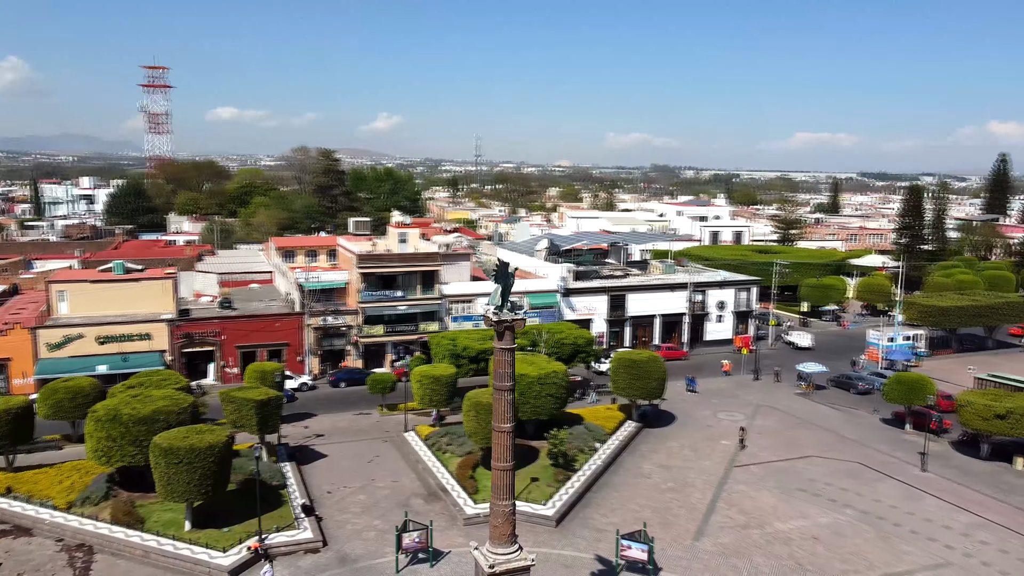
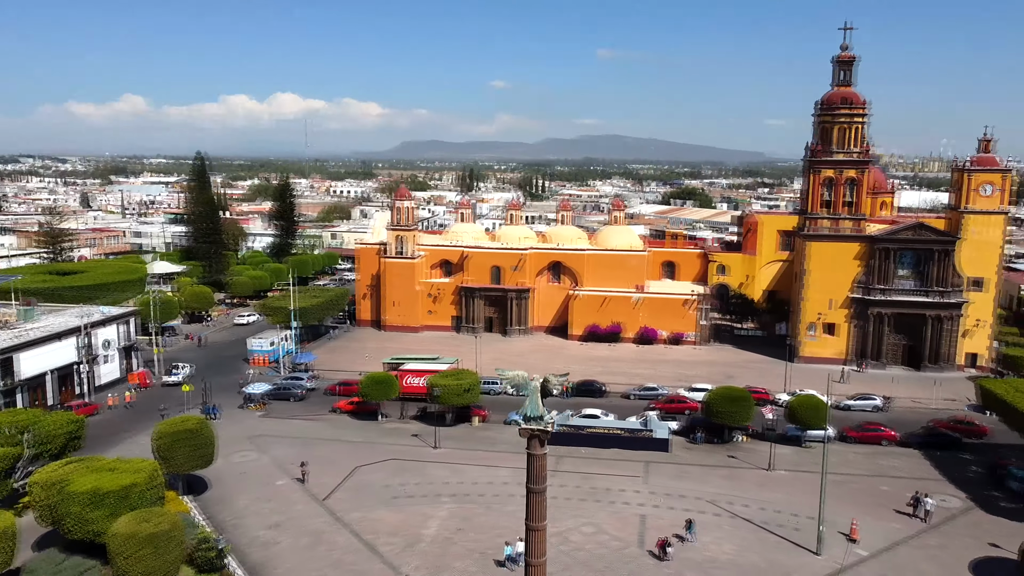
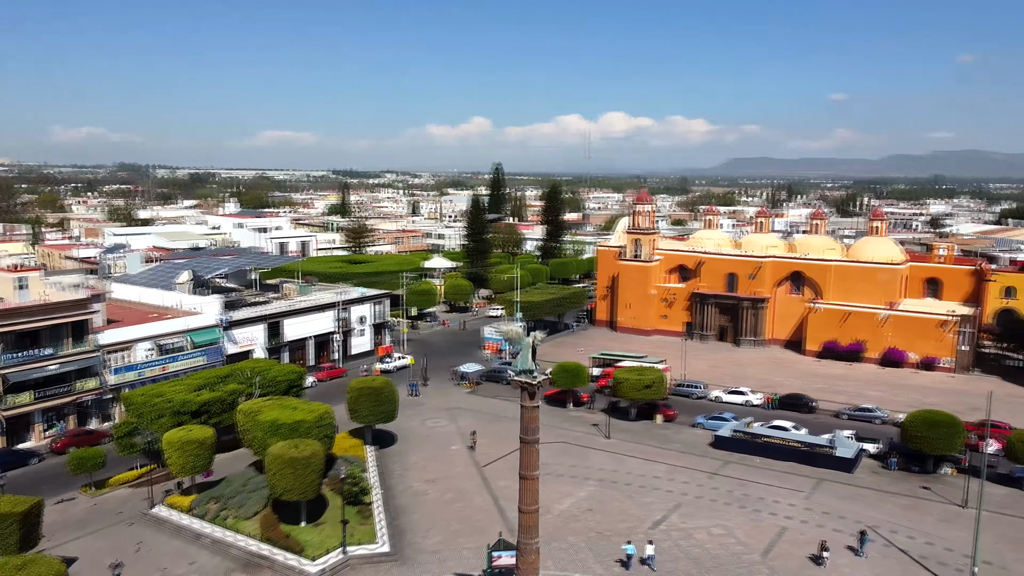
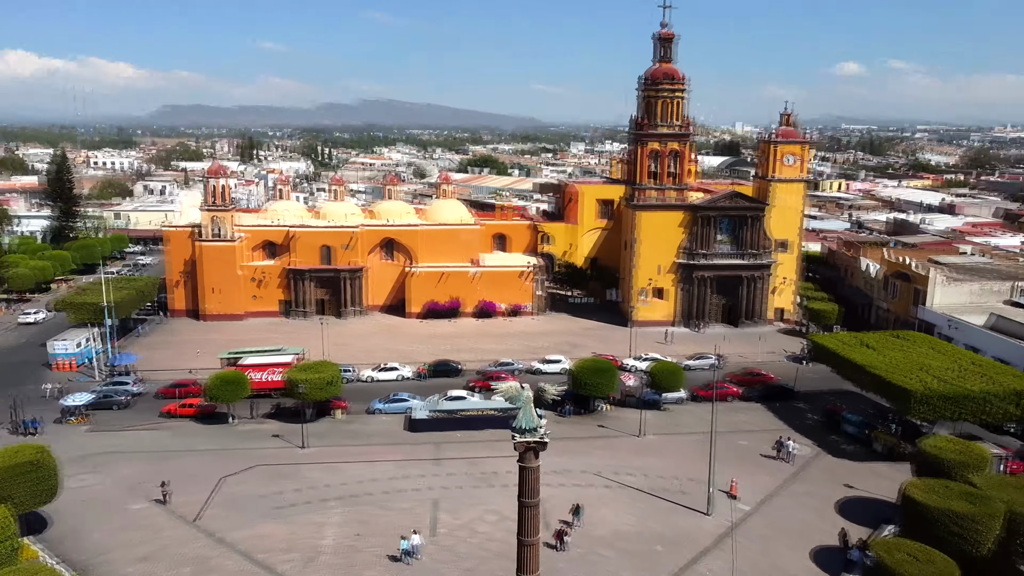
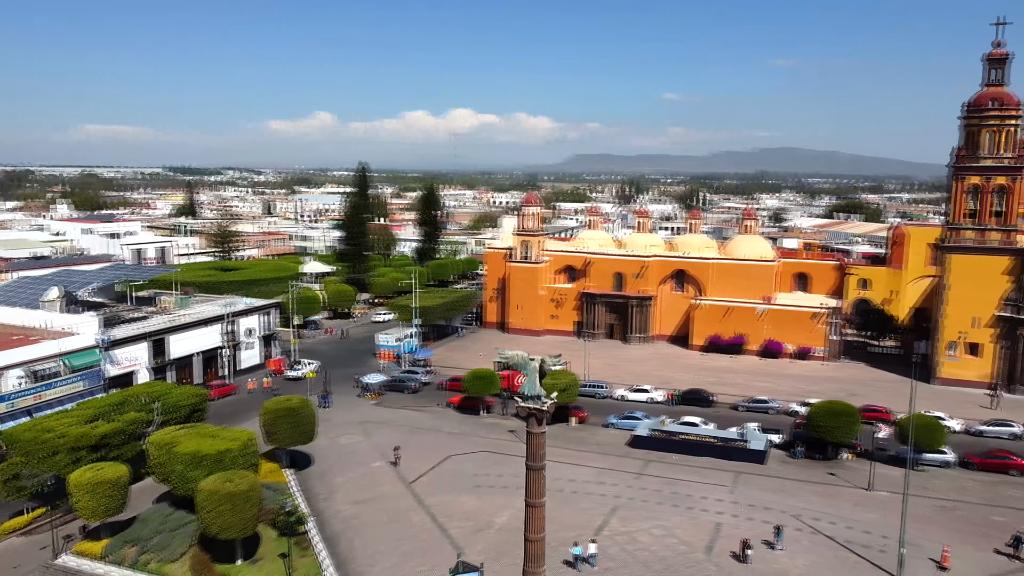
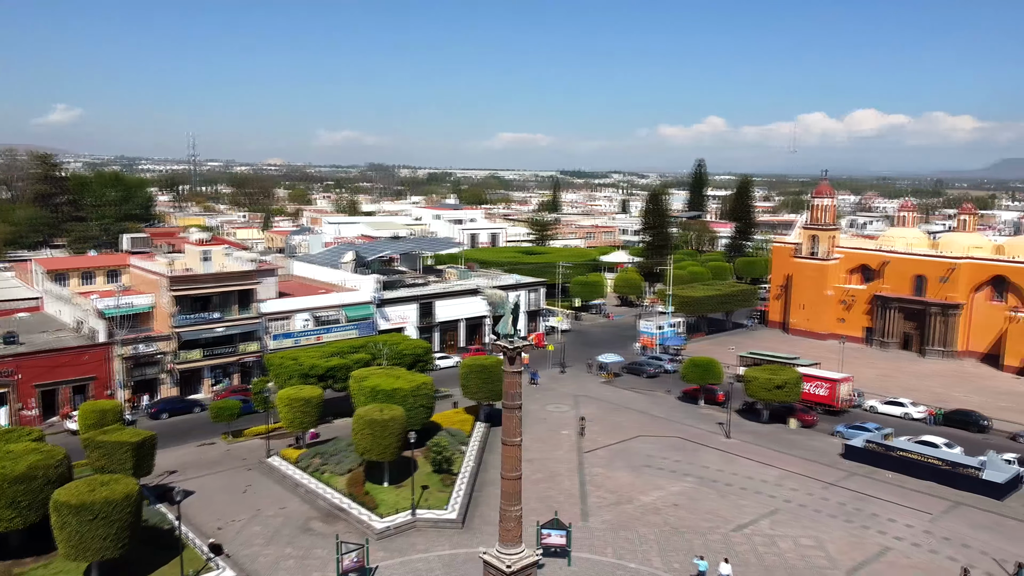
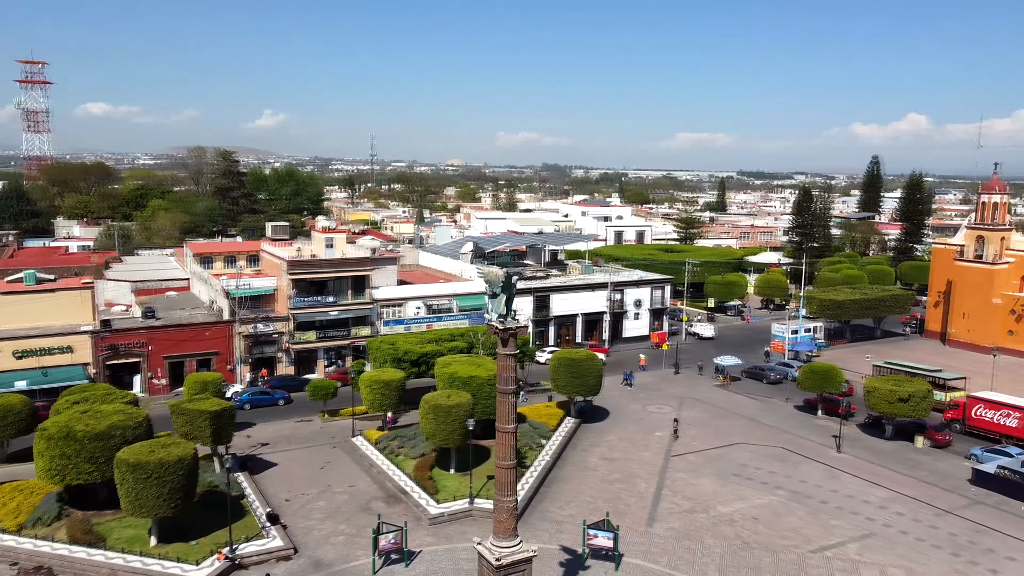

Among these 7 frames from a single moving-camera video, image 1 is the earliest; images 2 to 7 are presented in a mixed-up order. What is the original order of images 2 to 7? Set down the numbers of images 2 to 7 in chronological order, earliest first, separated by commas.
7, 6, 3, 5, 2, 4
